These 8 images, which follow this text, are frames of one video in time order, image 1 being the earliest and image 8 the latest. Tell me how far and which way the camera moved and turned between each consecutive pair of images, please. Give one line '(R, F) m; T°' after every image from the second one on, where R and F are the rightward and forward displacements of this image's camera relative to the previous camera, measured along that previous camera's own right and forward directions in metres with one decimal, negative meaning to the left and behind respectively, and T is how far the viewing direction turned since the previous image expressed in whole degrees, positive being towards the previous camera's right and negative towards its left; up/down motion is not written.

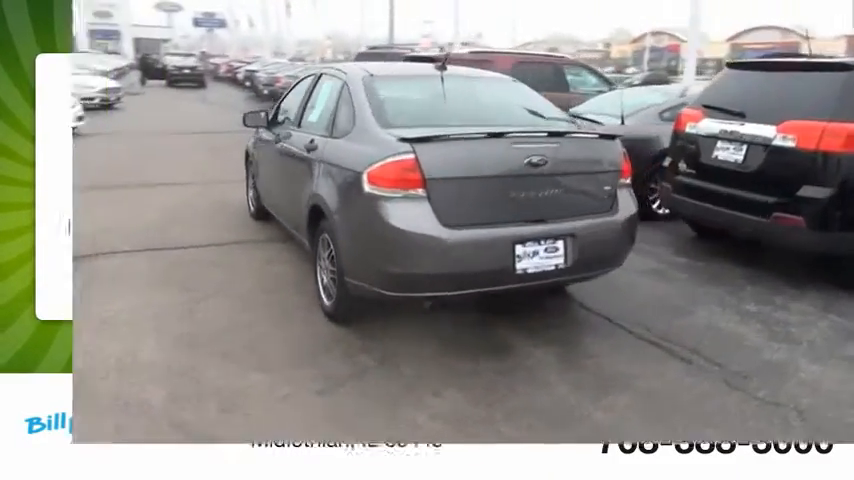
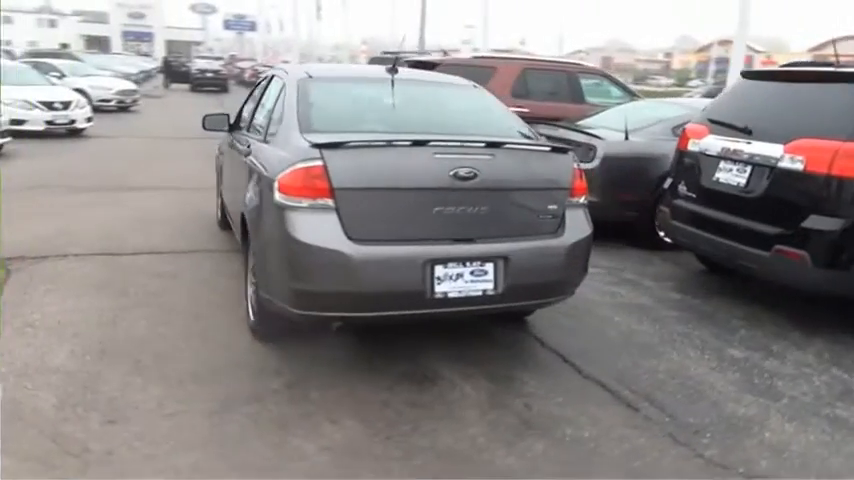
(+0.6, +0.4) m; -3°
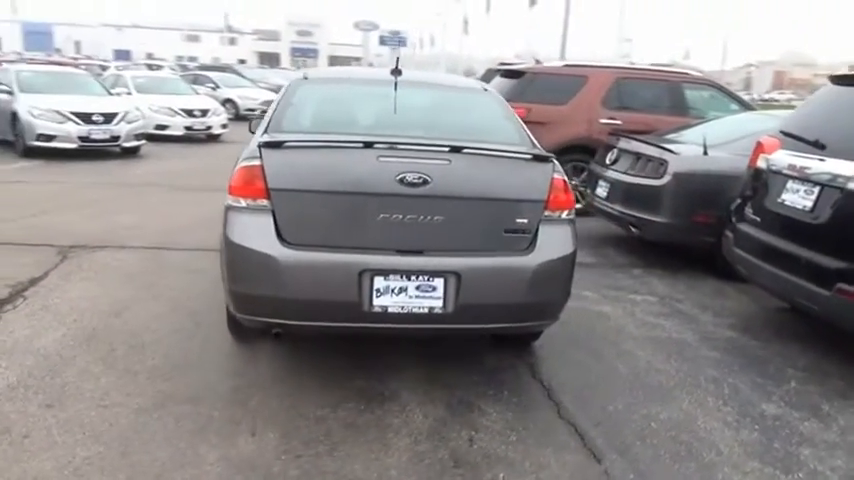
(+1.0, +0.4) m; -13°
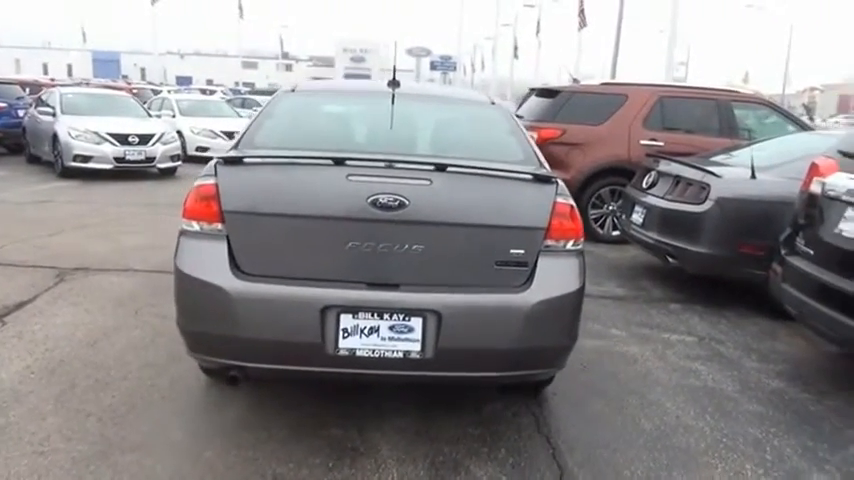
(+0.3, +0.5) m; -4°
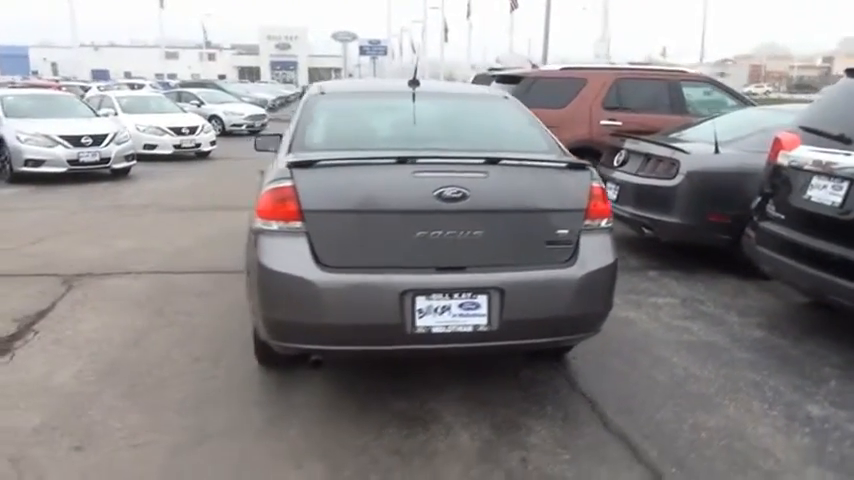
(-0.6, -0.3) m; +6°
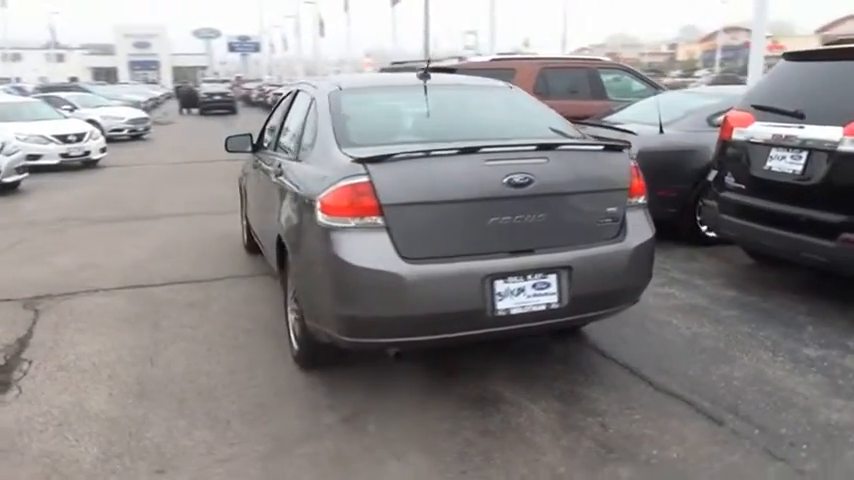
(-0.9, 0.0) m; +10°
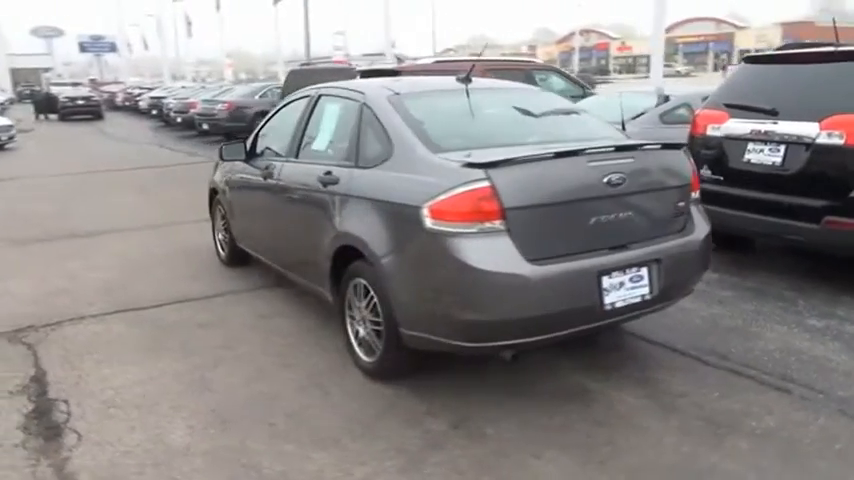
(-1.1, +0.1) m; +11°
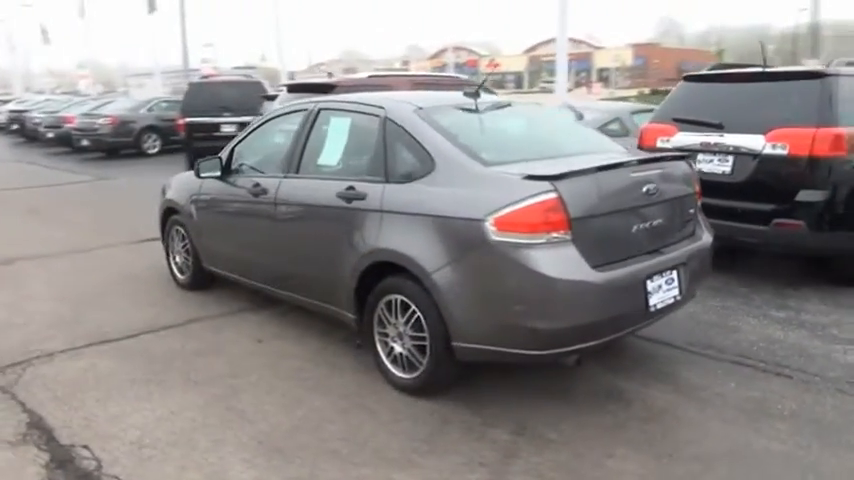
(-0.9, +0.1) m; +11°
